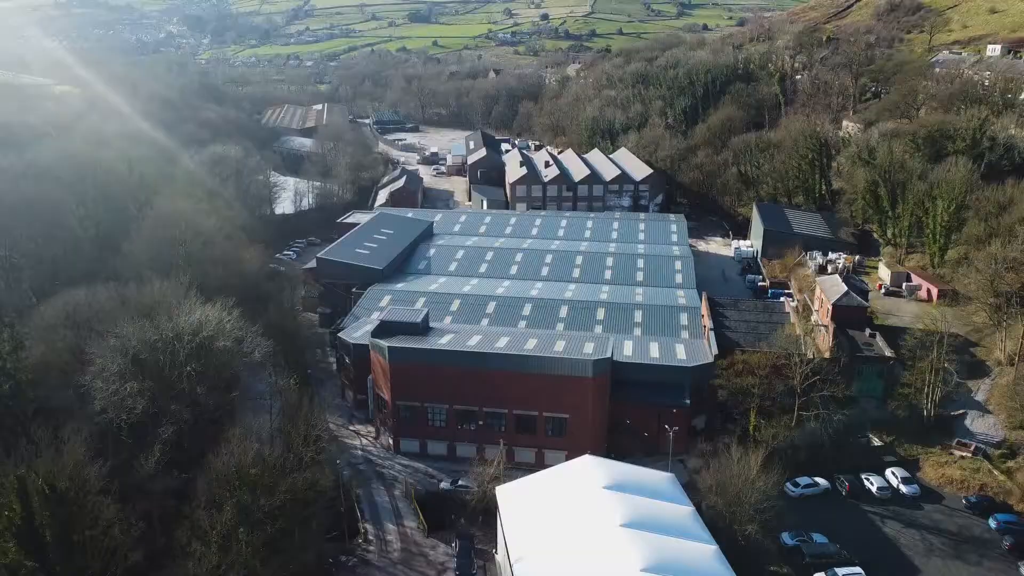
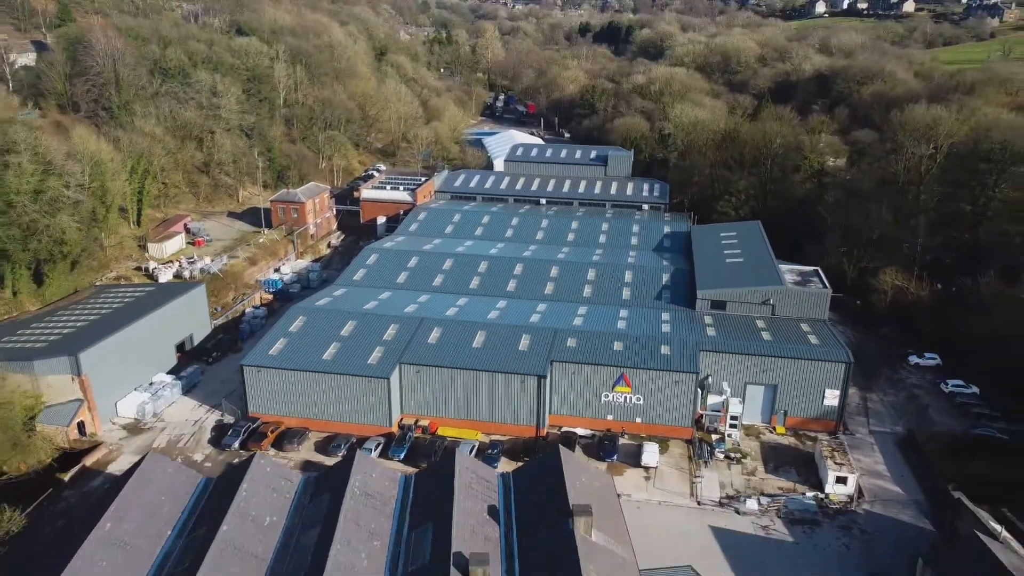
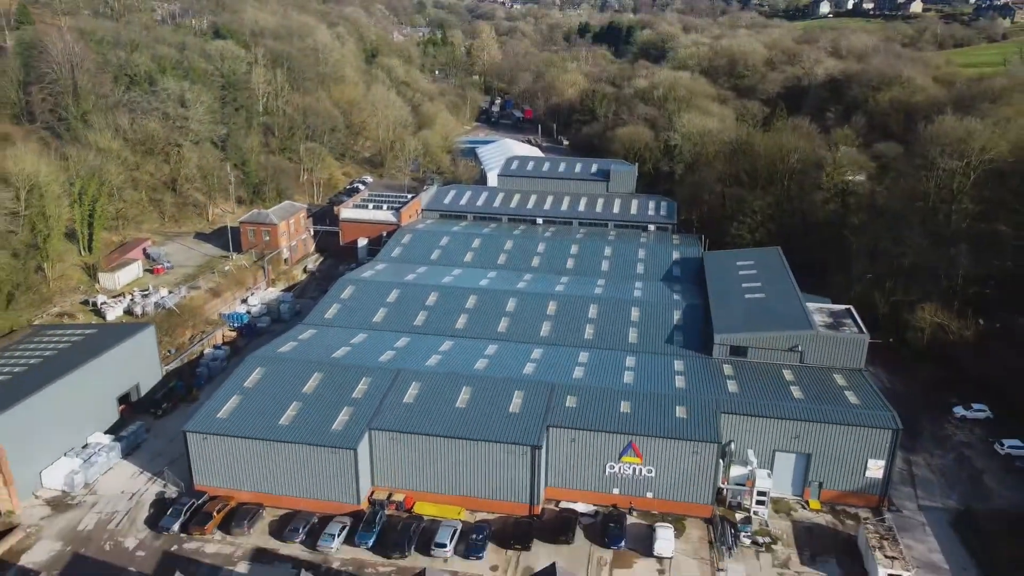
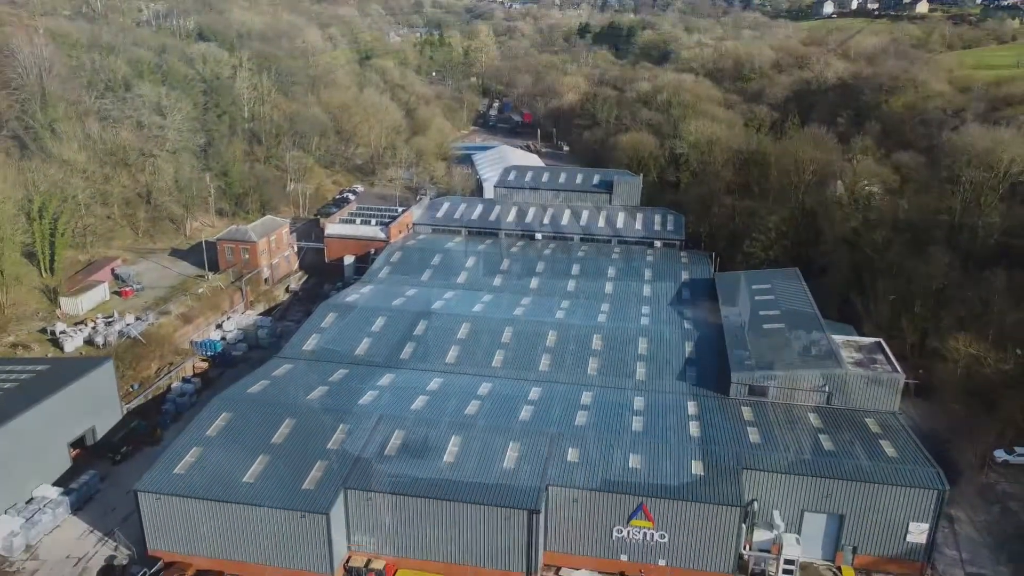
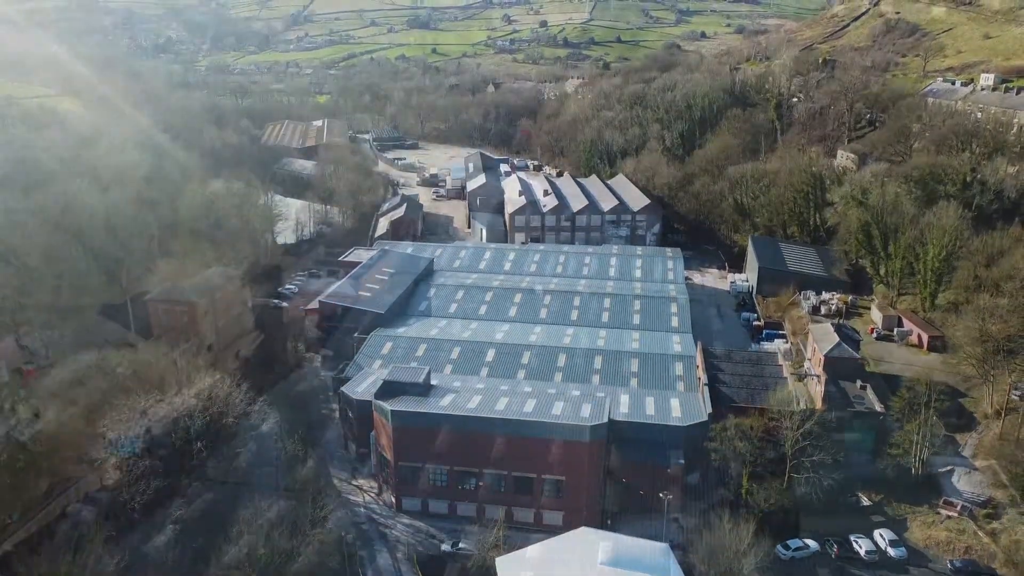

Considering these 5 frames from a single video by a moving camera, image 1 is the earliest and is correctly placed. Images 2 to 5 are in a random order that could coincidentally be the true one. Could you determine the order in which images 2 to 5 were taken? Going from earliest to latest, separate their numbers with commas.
5, 4, 3, 2
